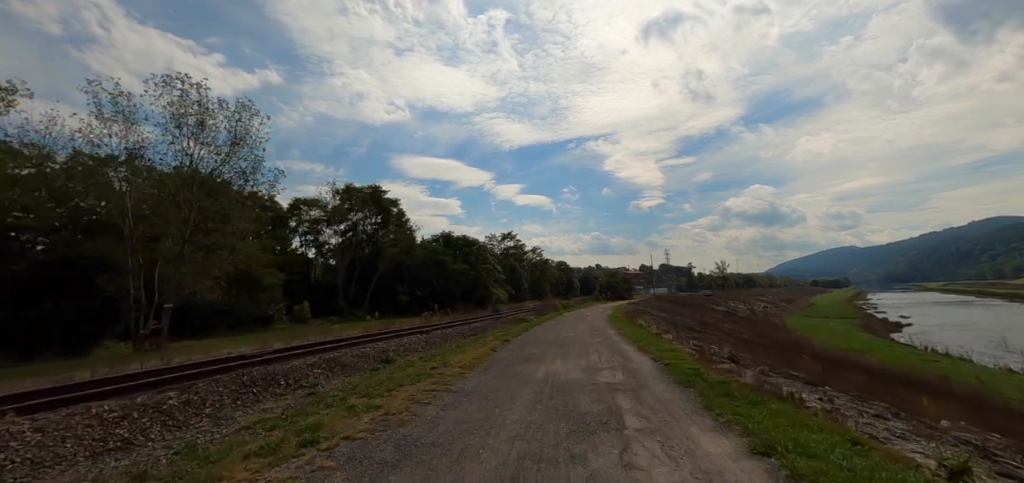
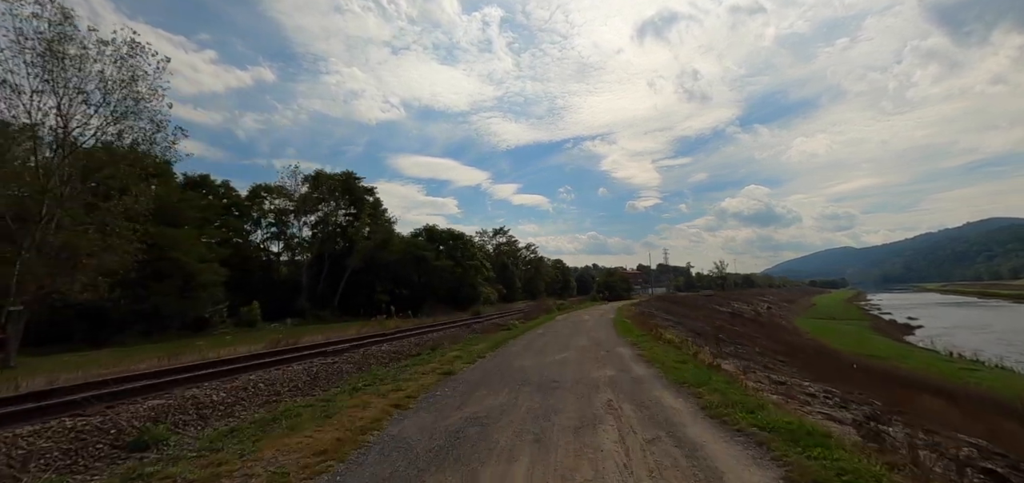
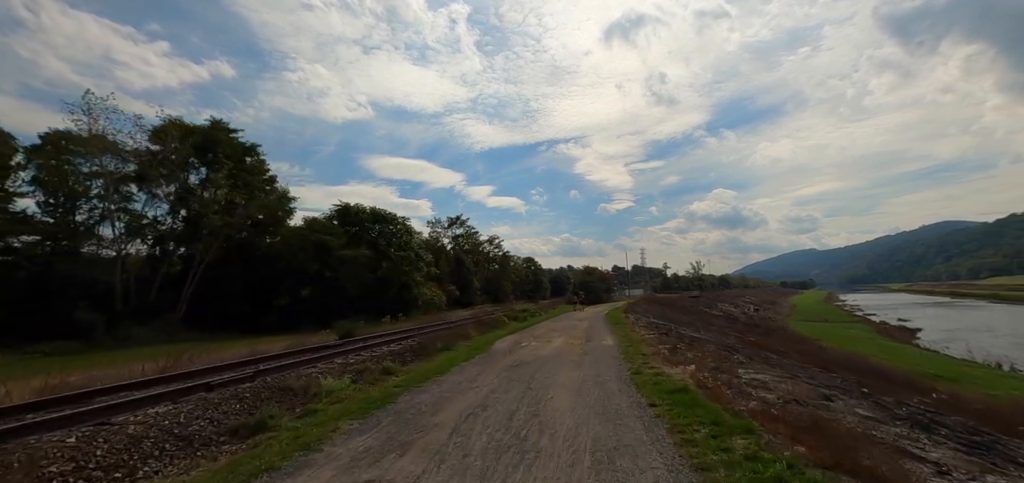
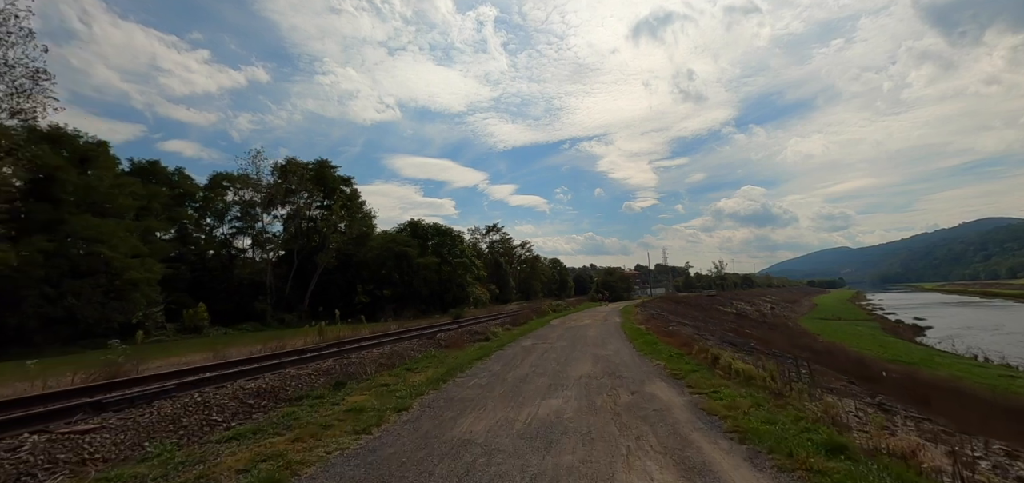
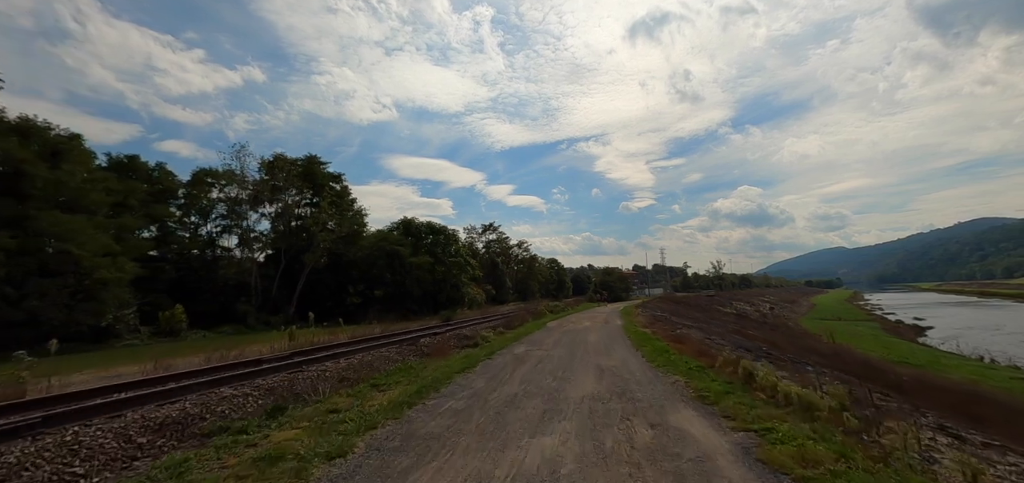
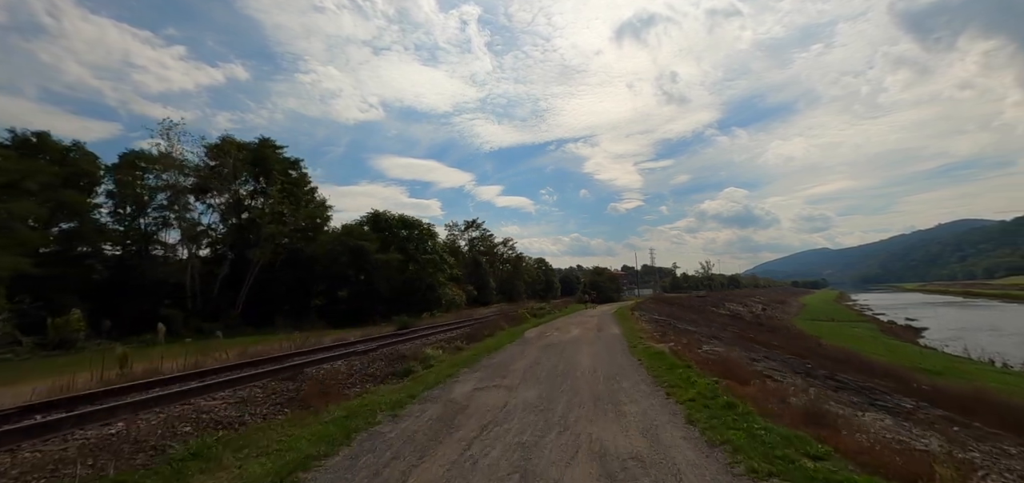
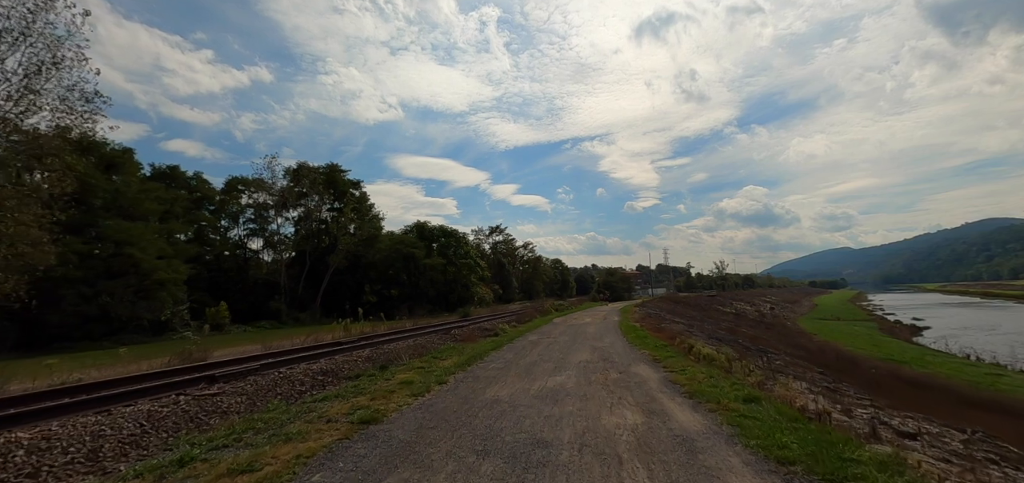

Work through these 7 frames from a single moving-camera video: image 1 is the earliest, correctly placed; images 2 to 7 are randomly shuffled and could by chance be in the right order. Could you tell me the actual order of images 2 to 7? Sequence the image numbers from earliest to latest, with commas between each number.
2, 7, 4, 5, 6, 3
